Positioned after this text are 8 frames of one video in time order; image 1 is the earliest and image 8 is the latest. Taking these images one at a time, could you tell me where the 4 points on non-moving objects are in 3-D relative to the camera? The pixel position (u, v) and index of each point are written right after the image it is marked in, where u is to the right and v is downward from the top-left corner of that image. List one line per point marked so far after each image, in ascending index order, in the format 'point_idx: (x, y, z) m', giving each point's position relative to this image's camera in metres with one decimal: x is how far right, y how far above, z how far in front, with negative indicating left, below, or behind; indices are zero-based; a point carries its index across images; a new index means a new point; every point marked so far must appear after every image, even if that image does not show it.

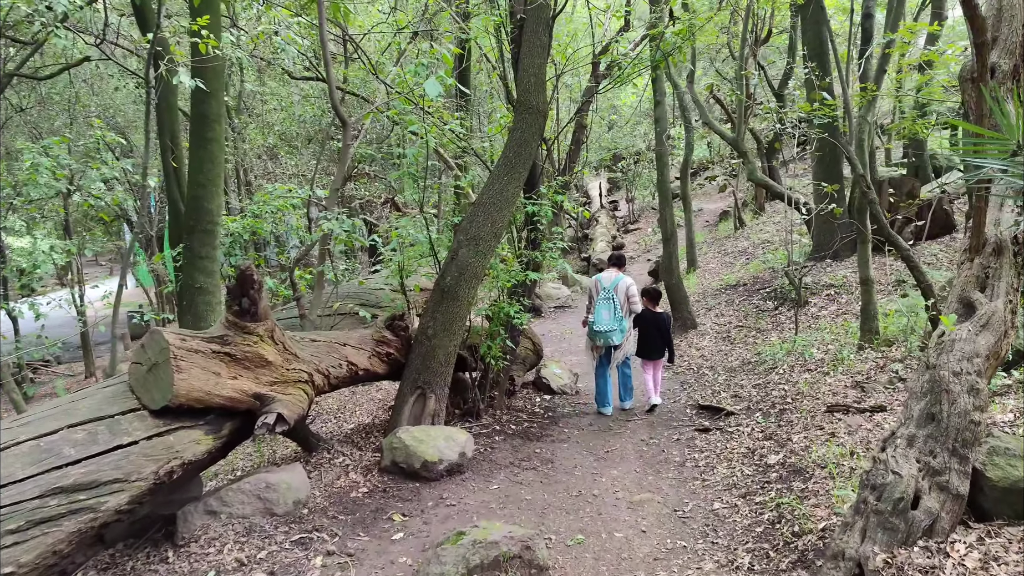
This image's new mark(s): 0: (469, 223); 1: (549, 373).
0: (-0.3, +0.5, +5.2) m
1: (+0.4, -0.8, +7.2) m
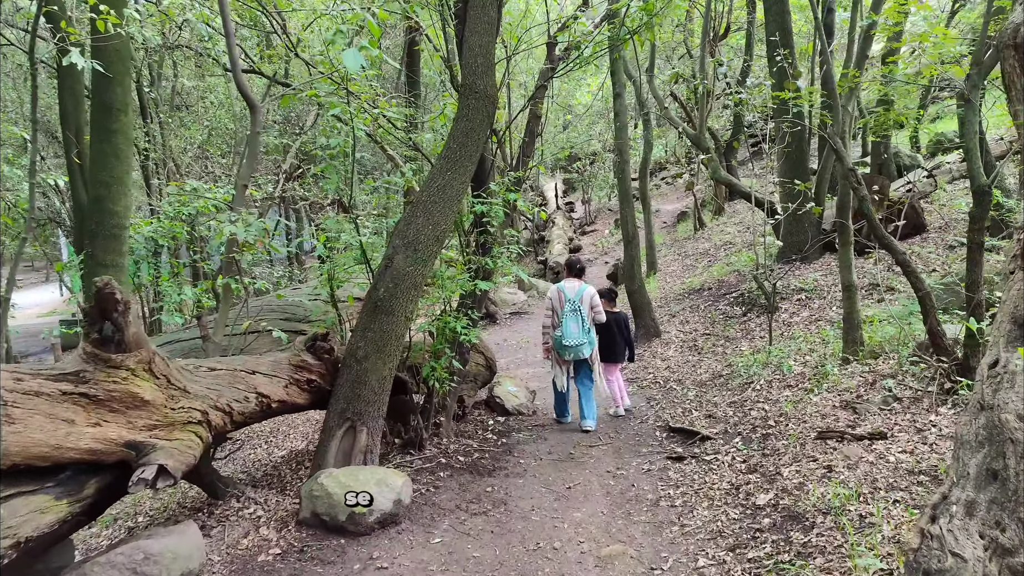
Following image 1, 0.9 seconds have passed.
0: (-0.6, +0.4, +4.5) m
1: (-0.1, -0.9, +6.5) m
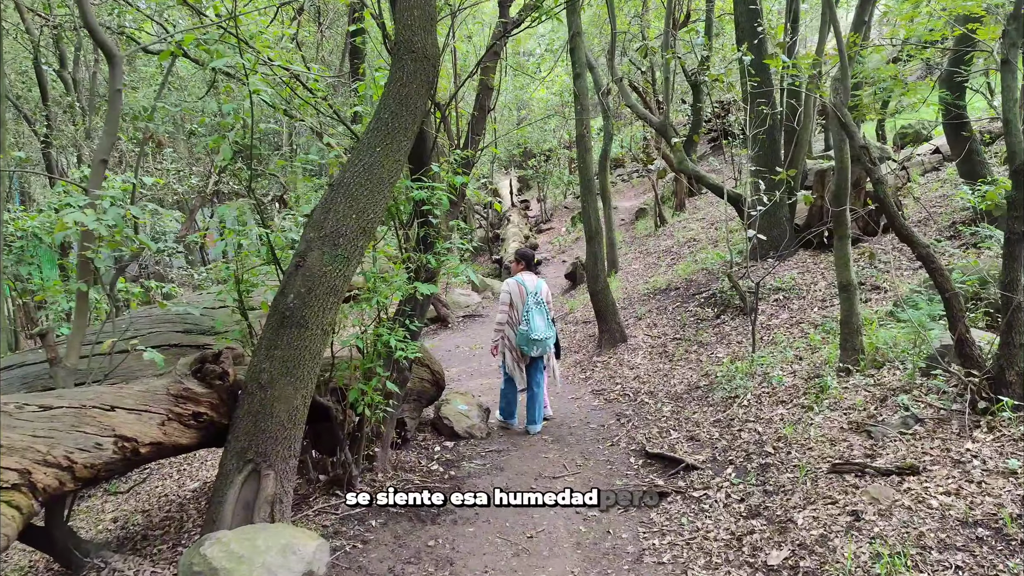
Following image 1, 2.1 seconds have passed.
0: (-0.9, +0.4, +3.6) m
1: (-0.5, -0.9, +5.6) m
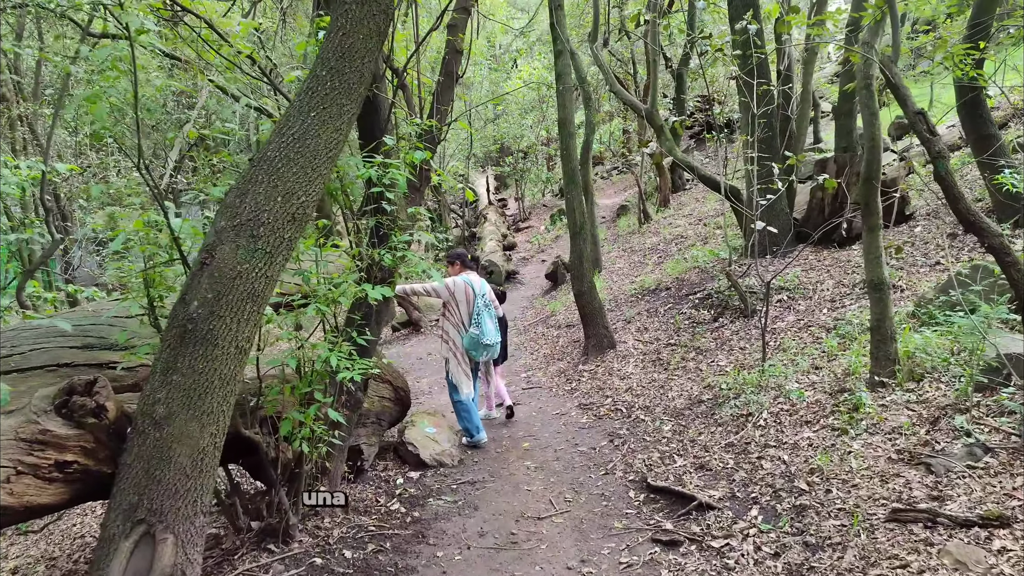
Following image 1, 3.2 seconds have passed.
0: (-1.0, +0.3, +2.8) m
1: (-0.6, -0.9, +4.8) m
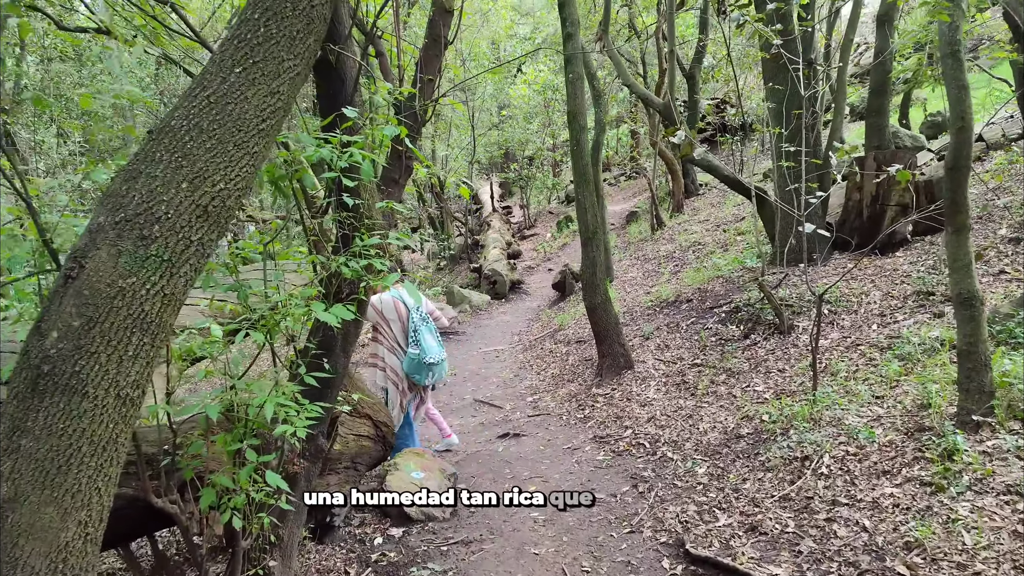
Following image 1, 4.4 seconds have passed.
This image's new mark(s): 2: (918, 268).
0: (-1.0, +0.3, +1.9) m
1: (-0.6, -1.0, +4.0) m
2: (+3.5, +0.2, +6.4) m
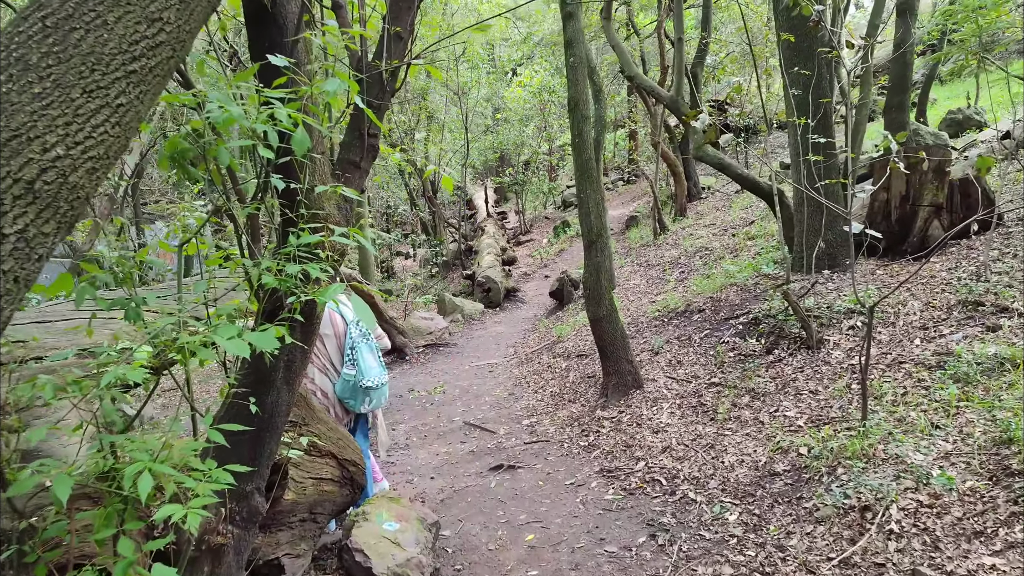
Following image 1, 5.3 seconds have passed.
0: (-1.0, +0.2, +1.3) m
1: (-0.6, -1.1, +3.2) m
2: (+3.4, +0.1, +5.7) m
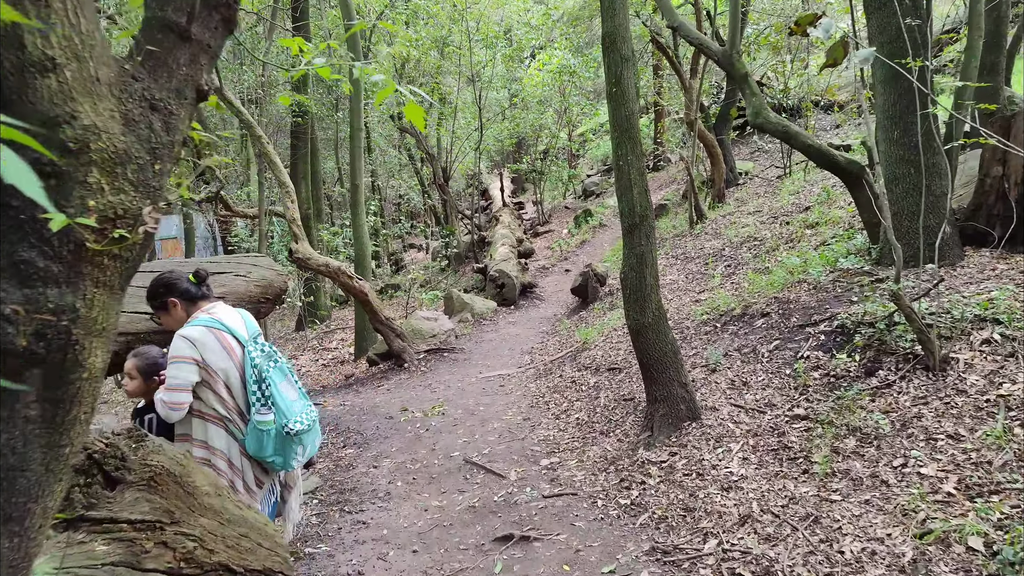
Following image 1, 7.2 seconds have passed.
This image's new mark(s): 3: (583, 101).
0: (-1.0, +0.2, -0.1) m
1: (-0.6, -1.1, +1.9) m
2: (+3.5, +0.1, +4.3) m
3: (+1.8, +4.6, +18.6) m
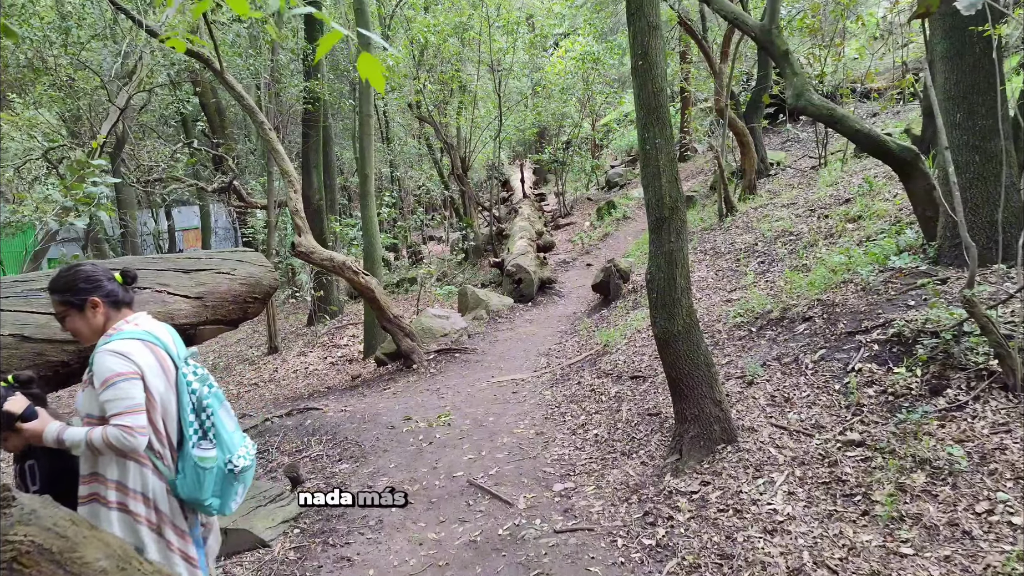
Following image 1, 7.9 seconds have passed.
0: (-1.1, +0.2, -0.6) m
1: (-0.6, -1.1, +1.4) m
2: (+3.6, +0.1, +3.6) m
3: (+2.3, +4.8, +18.0) m
